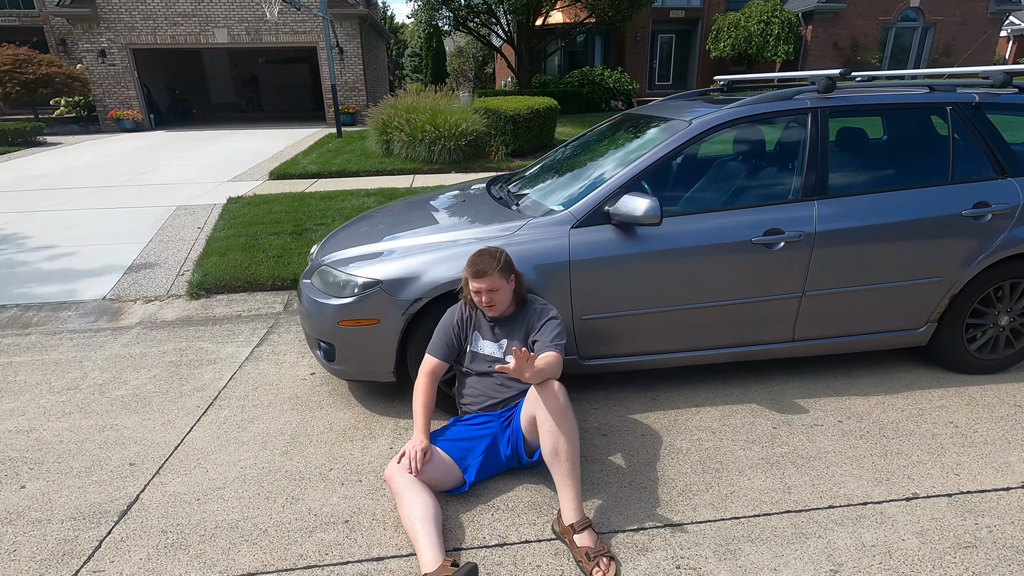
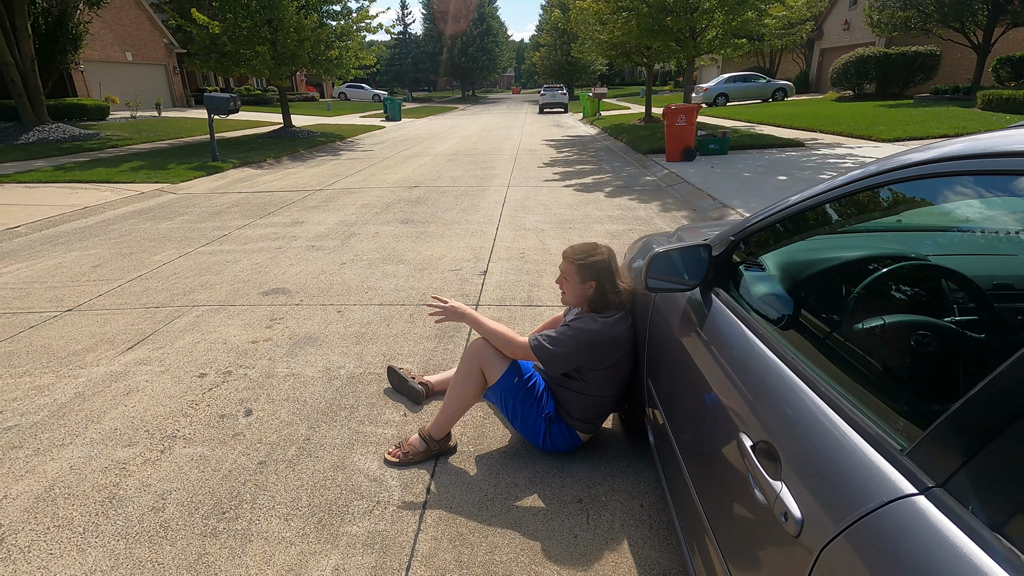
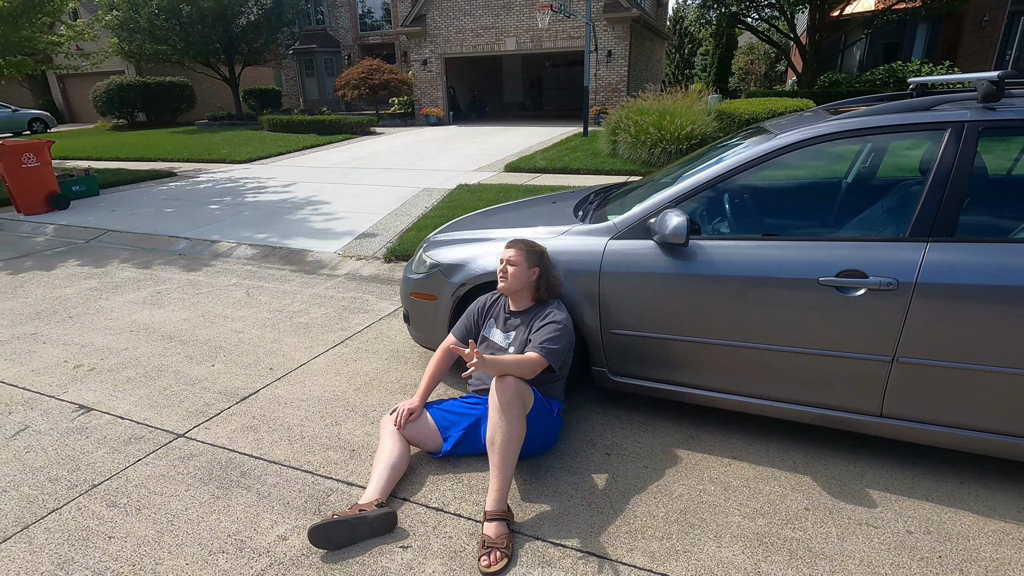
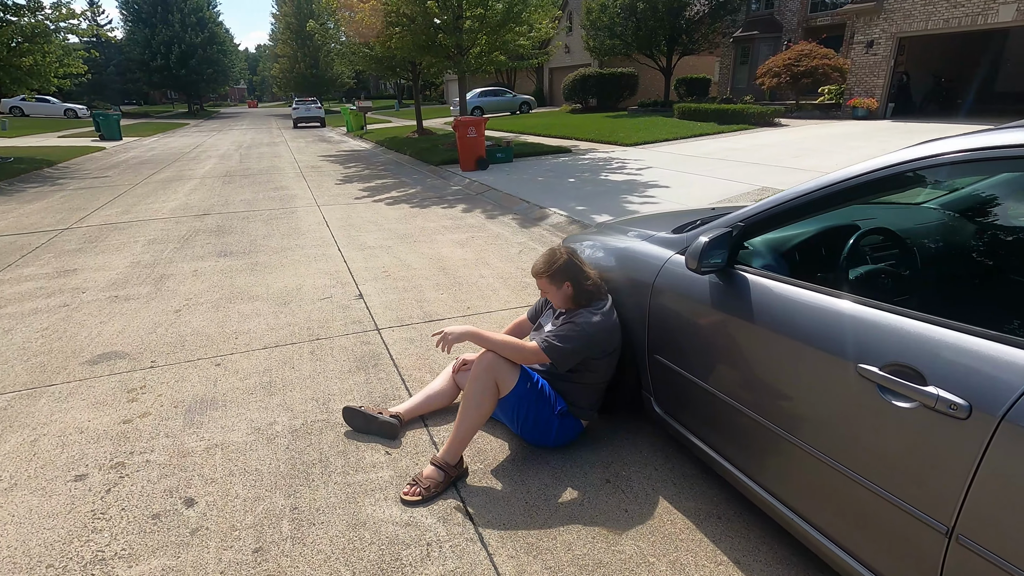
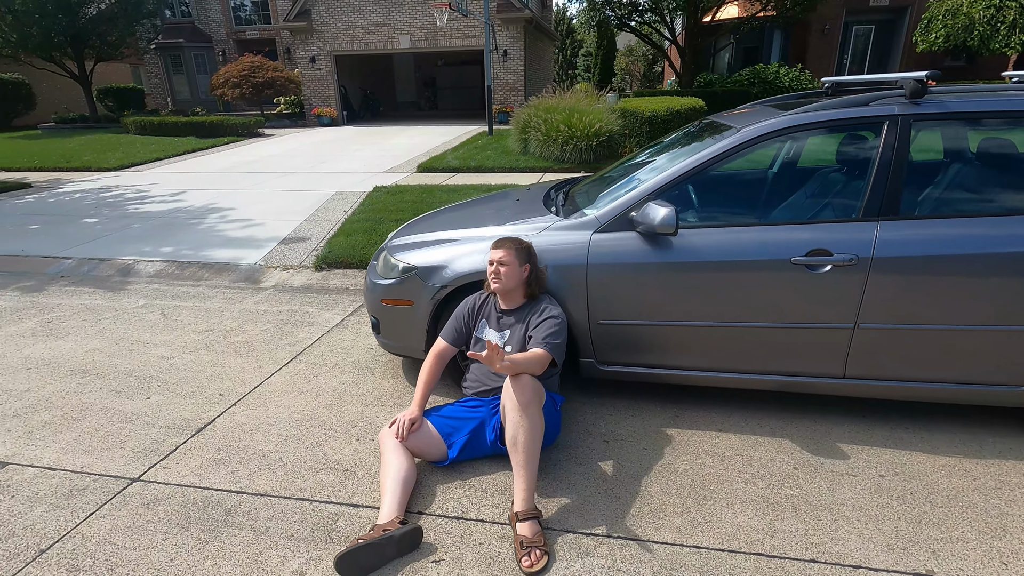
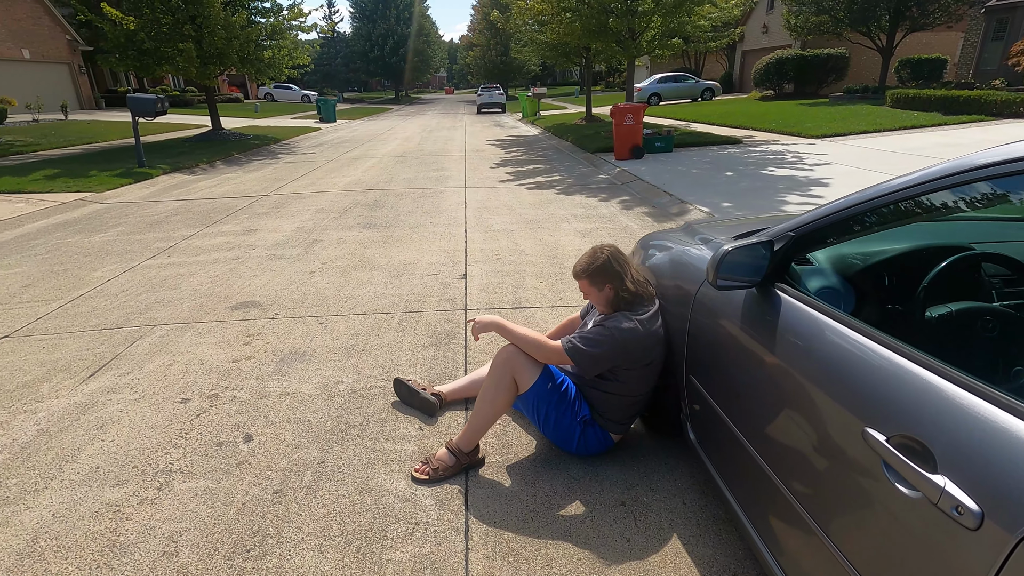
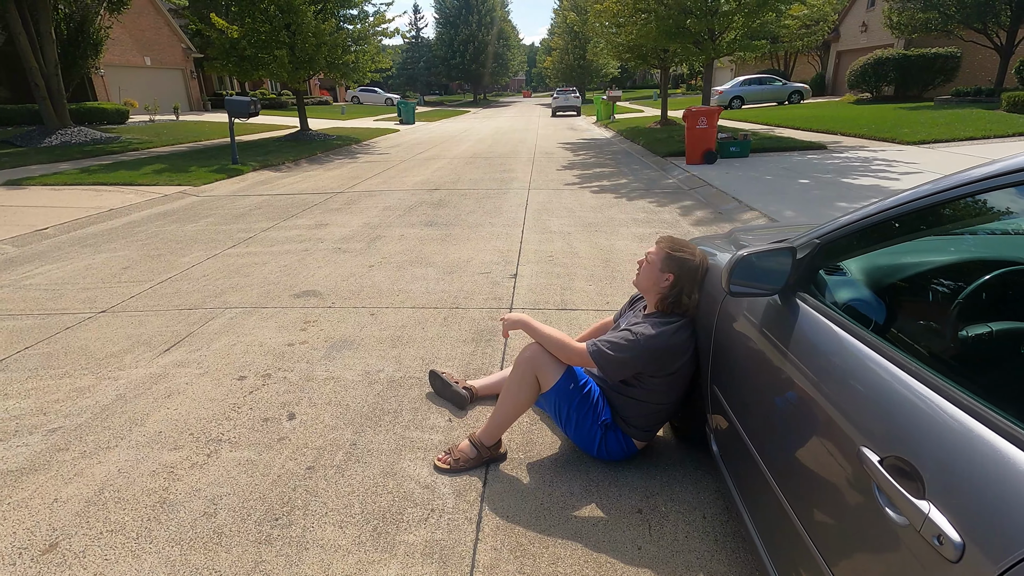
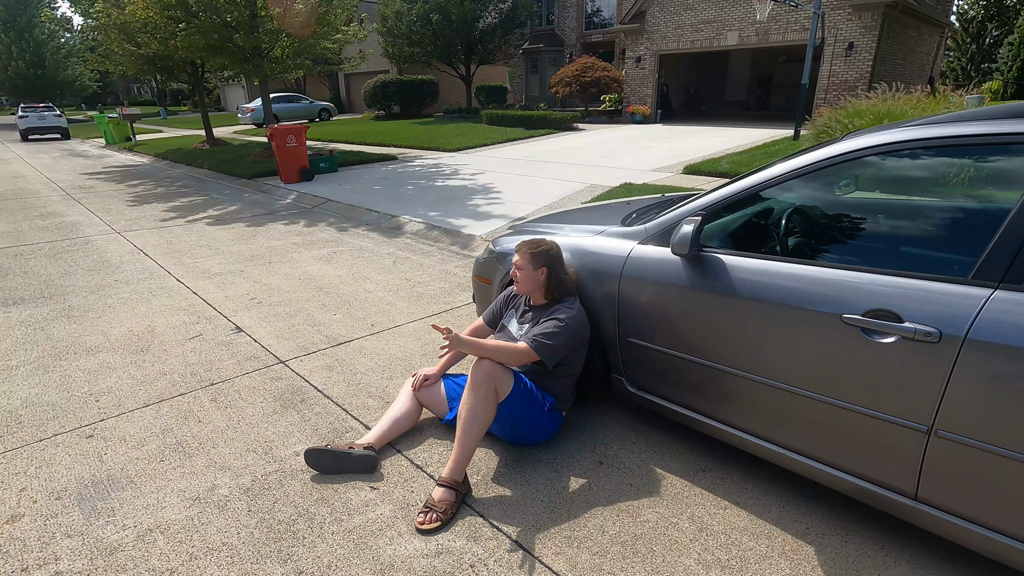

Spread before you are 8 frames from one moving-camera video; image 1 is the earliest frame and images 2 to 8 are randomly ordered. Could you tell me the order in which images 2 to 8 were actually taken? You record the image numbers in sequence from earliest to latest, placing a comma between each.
5, 3, 8, 4, 6, 2, 7
